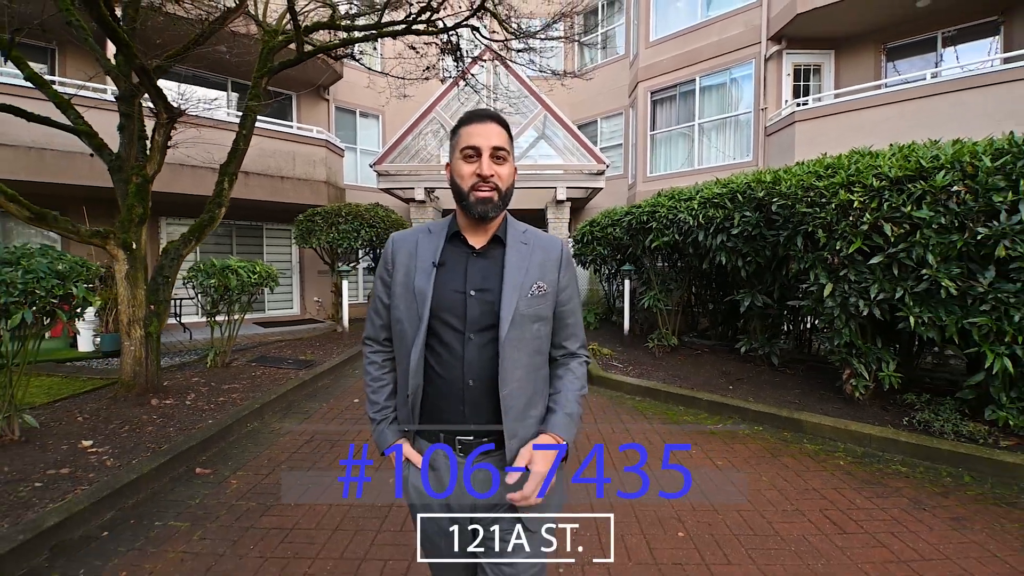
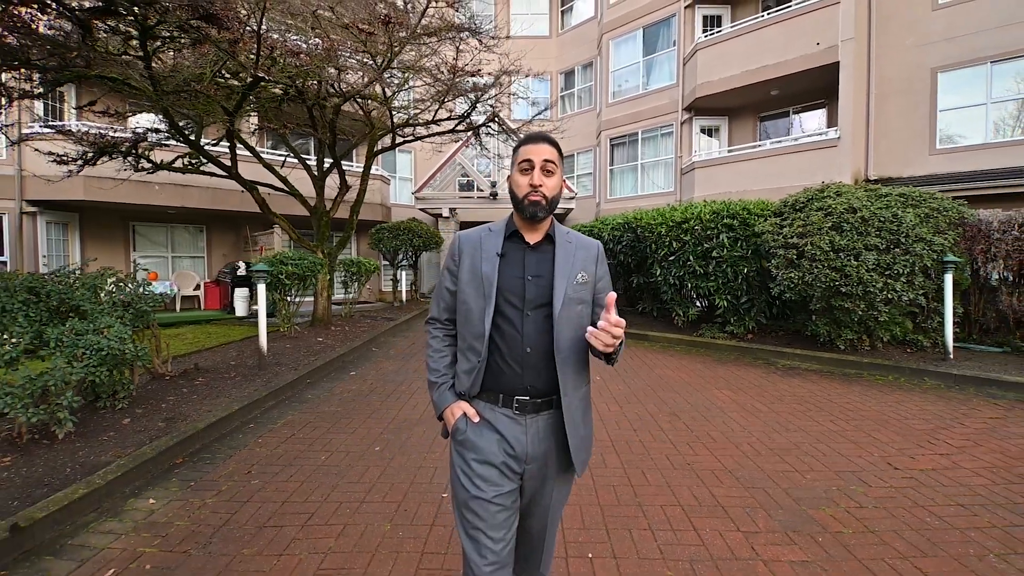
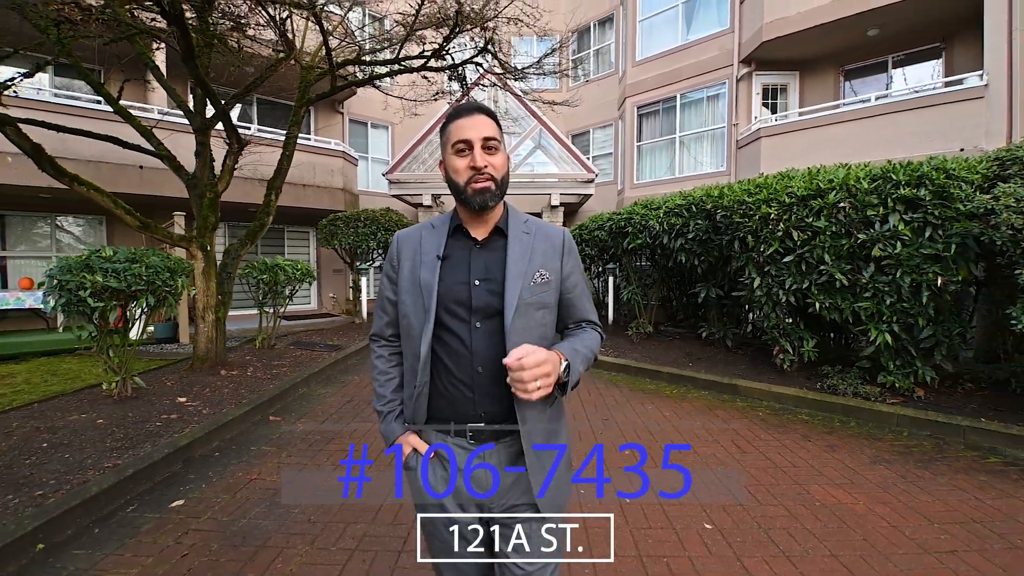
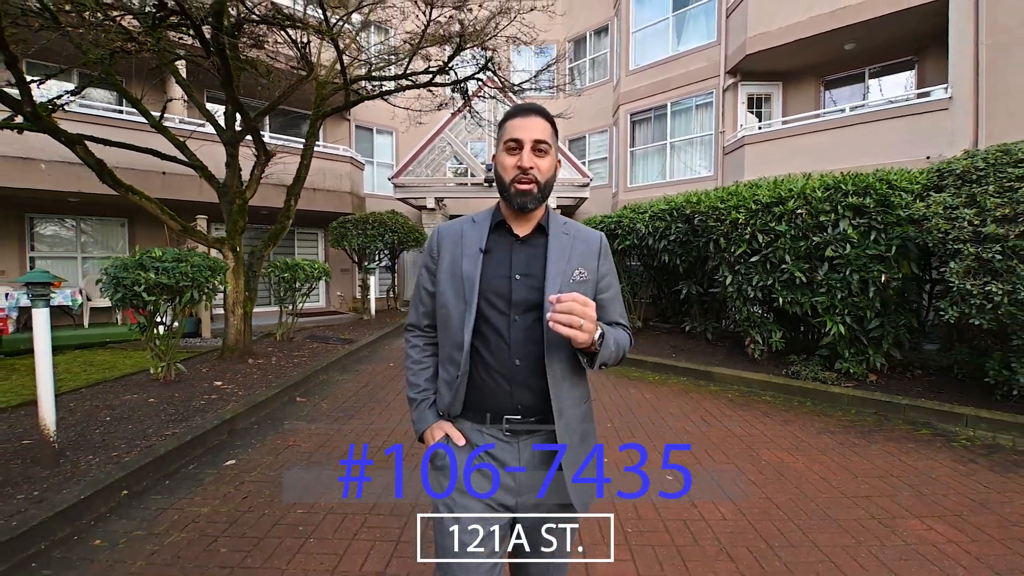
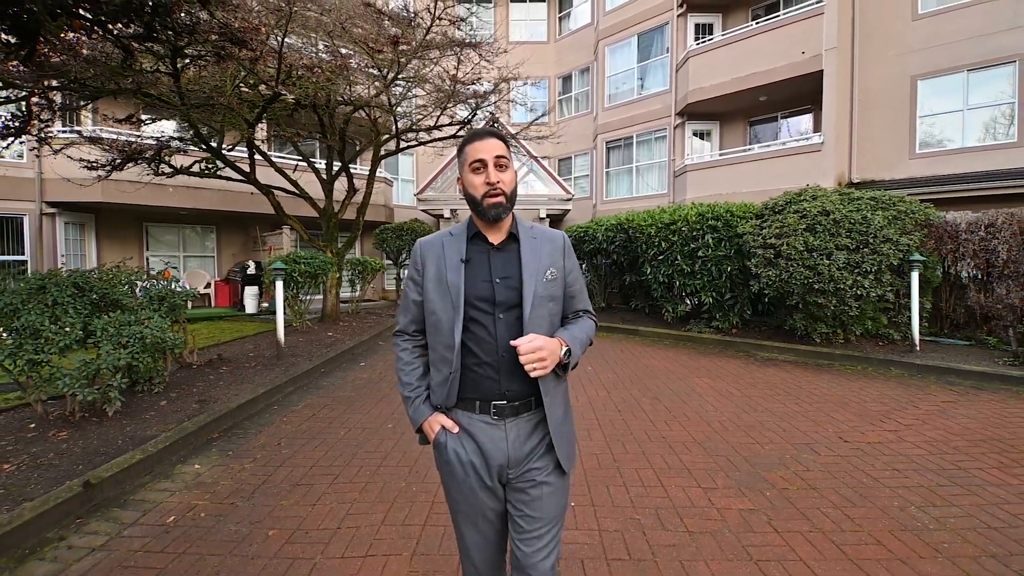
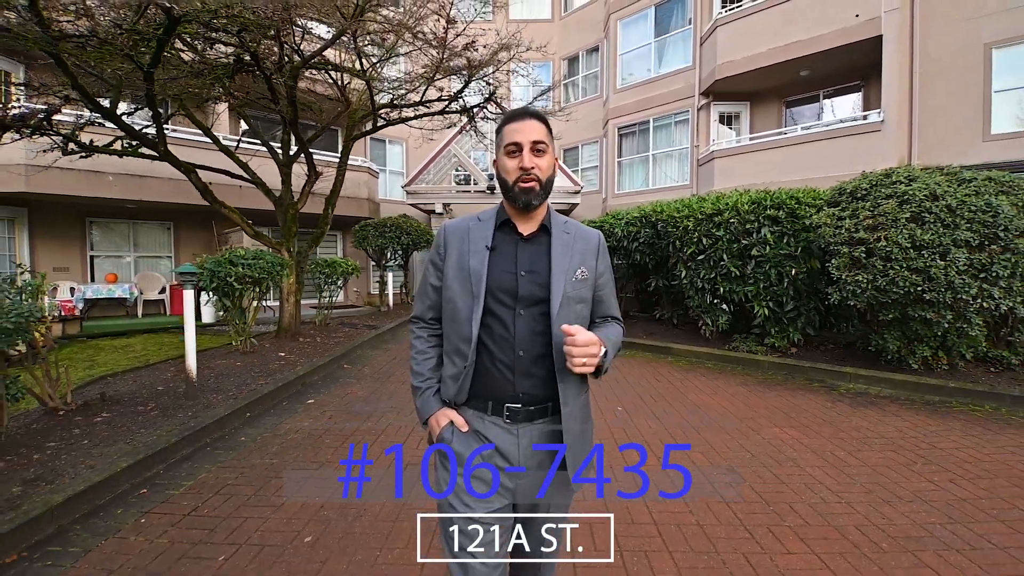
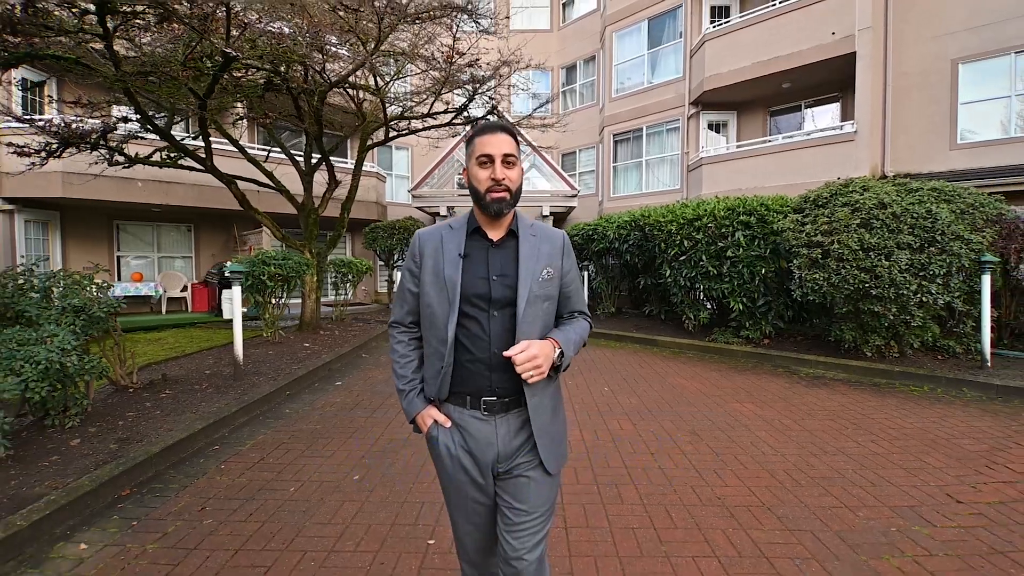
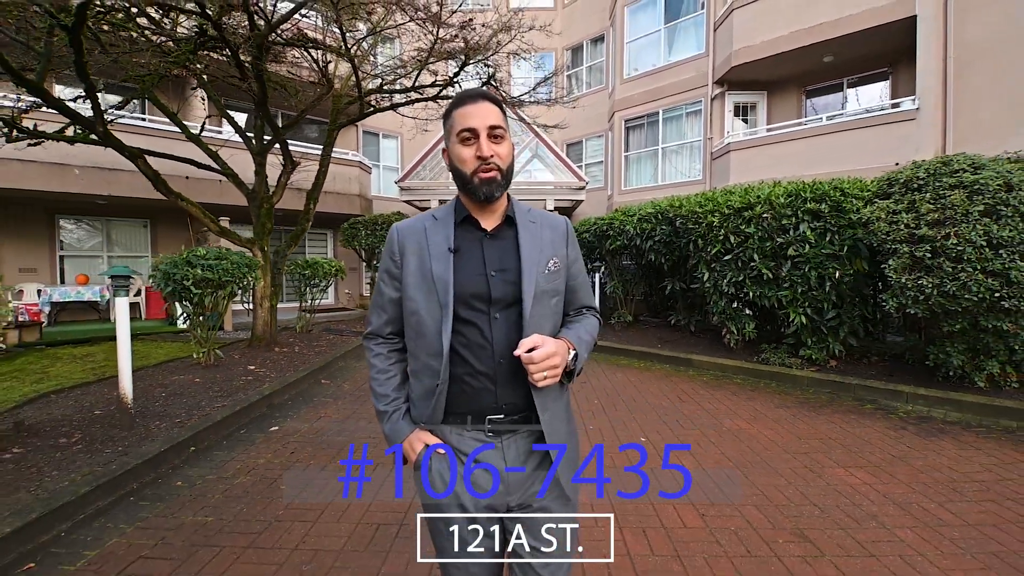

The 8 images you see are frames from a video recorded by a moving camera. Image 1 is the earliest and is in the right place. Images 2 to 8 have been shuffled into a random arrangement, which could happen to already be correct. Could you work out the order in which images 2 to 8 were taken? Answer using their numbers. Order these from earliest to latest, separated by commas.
3, 4, 8, 6, 7, 2, 5
